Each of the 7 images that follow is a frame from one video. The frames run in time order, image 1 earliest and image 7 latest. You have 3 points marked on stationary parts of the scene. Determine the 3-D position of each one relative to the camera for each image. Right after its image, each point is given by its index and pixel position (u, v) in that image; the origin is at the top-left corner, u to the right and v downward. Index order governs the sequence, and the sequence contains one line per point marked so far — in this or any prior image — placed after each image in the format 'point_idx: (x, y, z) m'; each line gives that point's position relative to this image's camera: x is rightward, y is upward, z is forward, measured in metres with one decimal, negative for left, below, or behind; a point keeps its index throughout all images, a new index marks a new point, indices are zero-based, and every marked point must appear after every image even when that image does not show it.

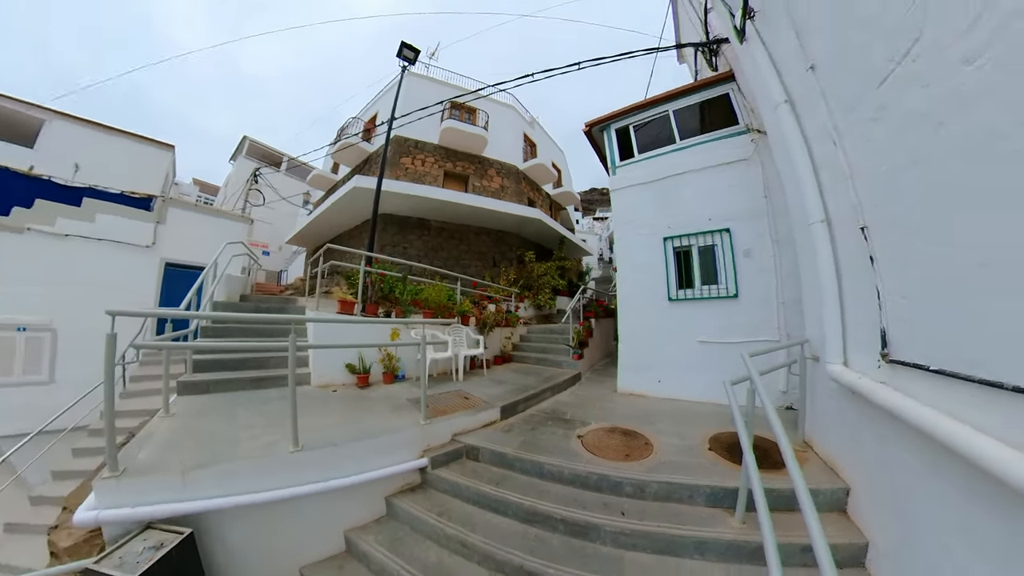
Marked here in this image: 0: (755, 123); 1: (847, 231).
0: (+2.7, +1.8, +3.7) m
1: (+2.5, +0.4, +2.5) m
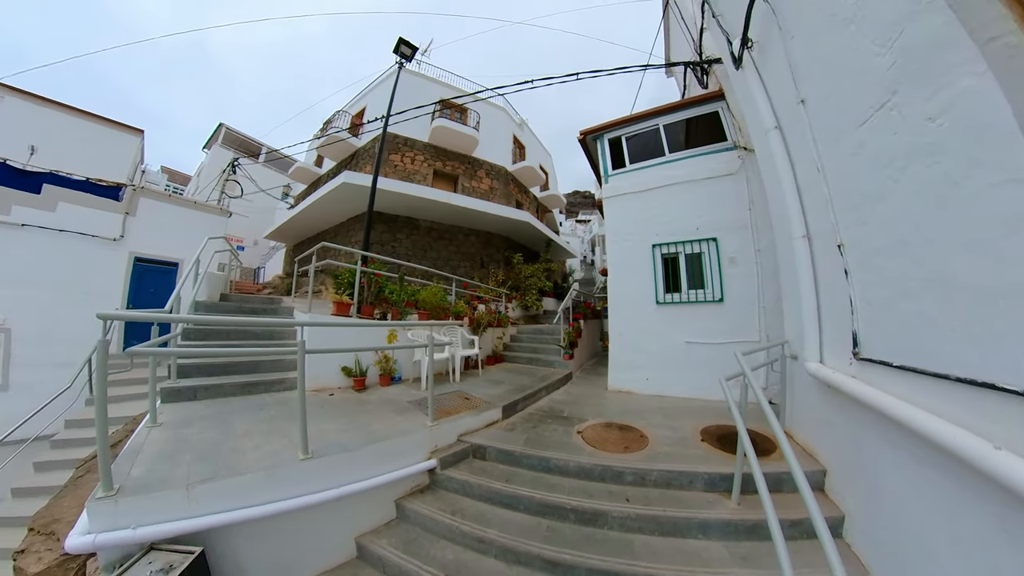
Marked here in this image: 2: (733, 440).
0: (+2.7, +1.7, +4.2) m
1: (+2.7, +0.4, +3.0) m
2: (+2.2, -1.4, +3.5) m
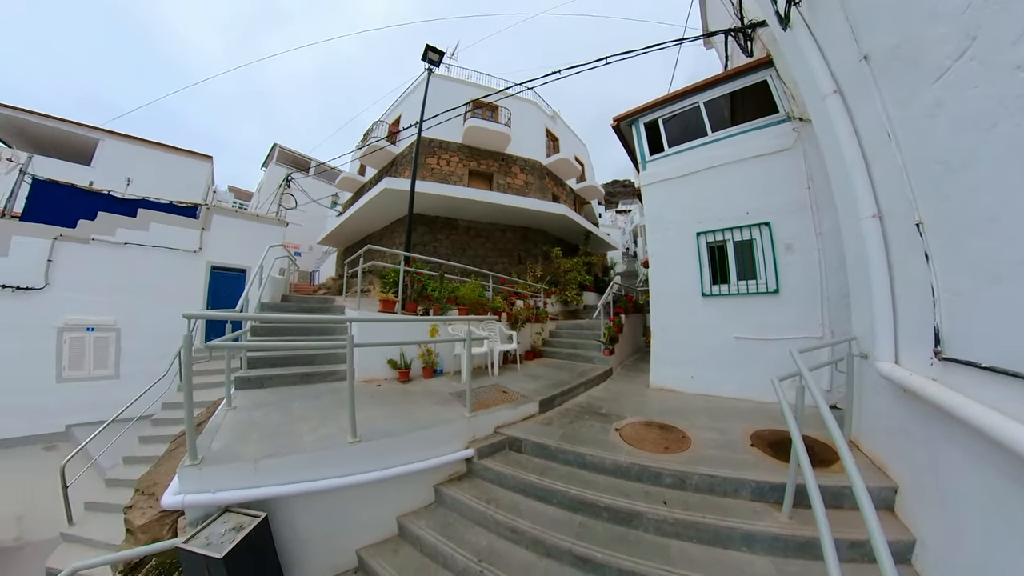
0: (+2.9, +1.8, +3.7) m
1: (+2.8, +0.5, +2.5) m
2: (+2.4, -1.4, +3.1) m
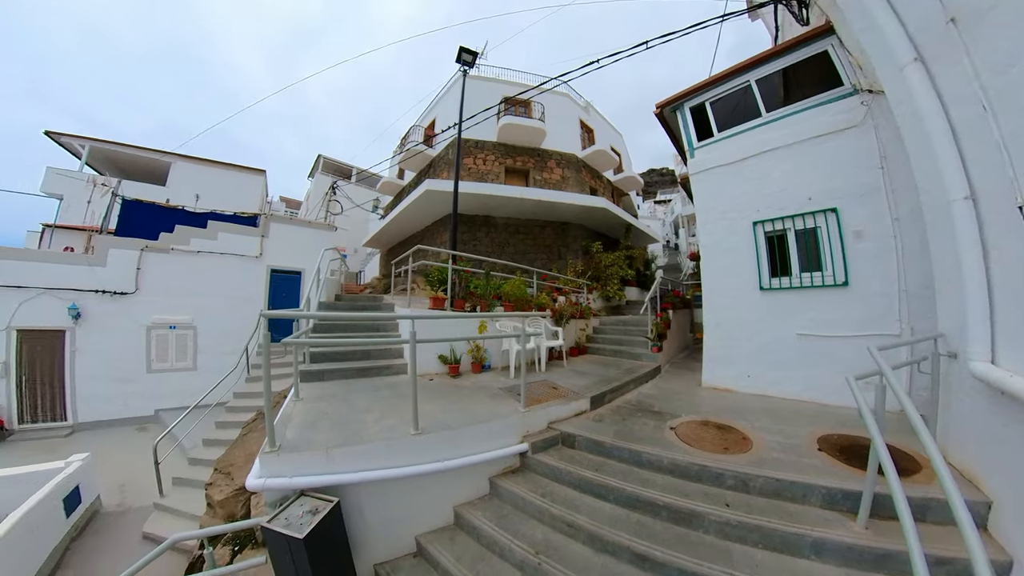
0: (+3.2, +1.9, +3.2) m
1: (+2.9, +0.5, +2.2) m
2: (+2.7, -1.3, +2.8) m
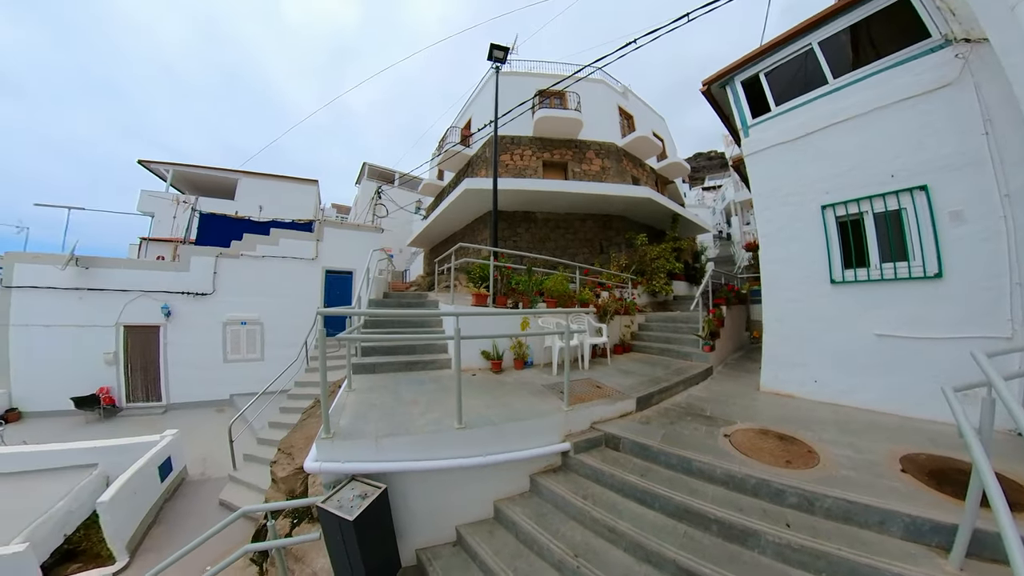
0: (+3.4, +2.0, +2.6) m
1: (+3.0, +0.5, +1.6) m
2: (+2.9, -1.3, +2.3) m
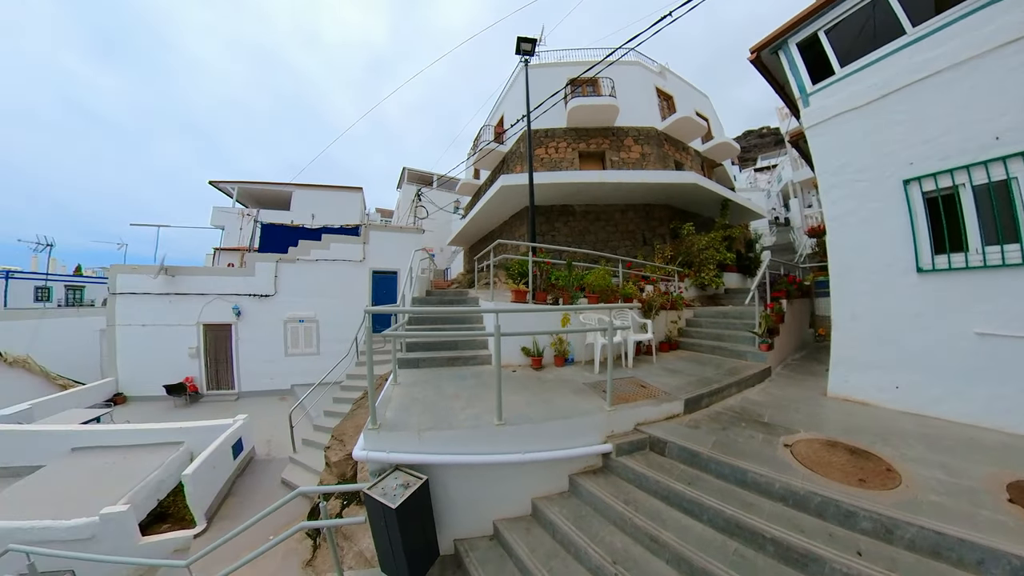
0: (+3.5, +2.0, +2.0) m
1: (+2.9, +0.6, +1.1) m
2: (+3.0, -1.2, +1.9) m
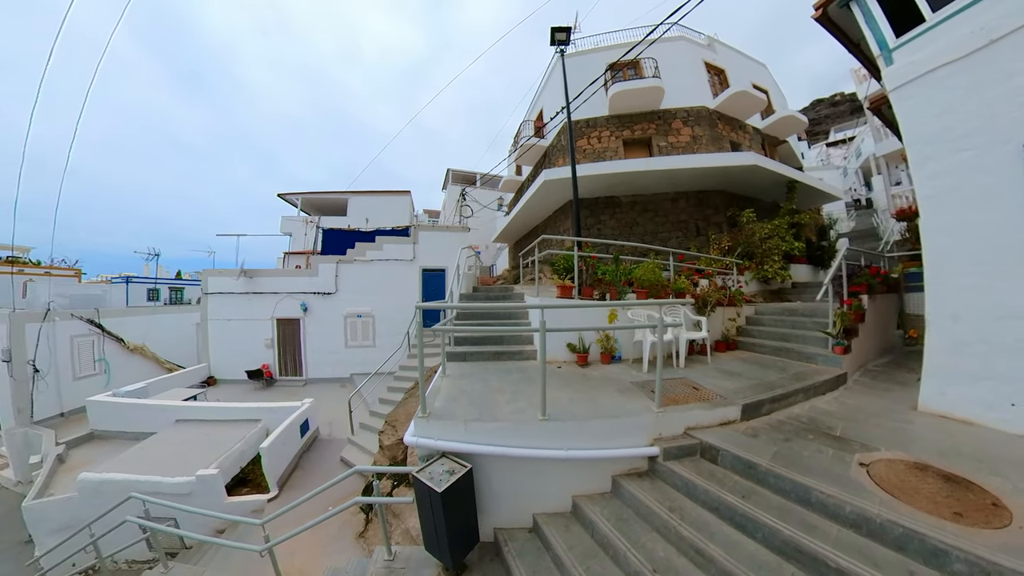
0: (+3.5, +2.1, +1.4) m
1: (+2.8, +0.6, +0.6) m
2: (+3.0, -1.2, +1.3) m
